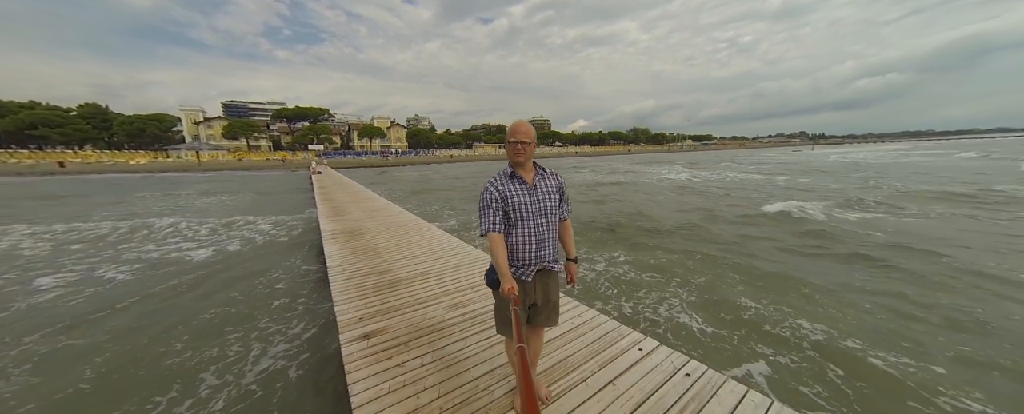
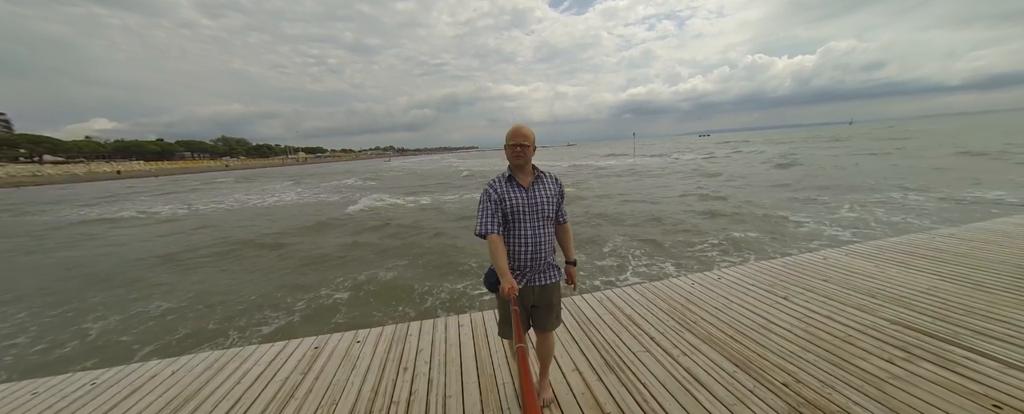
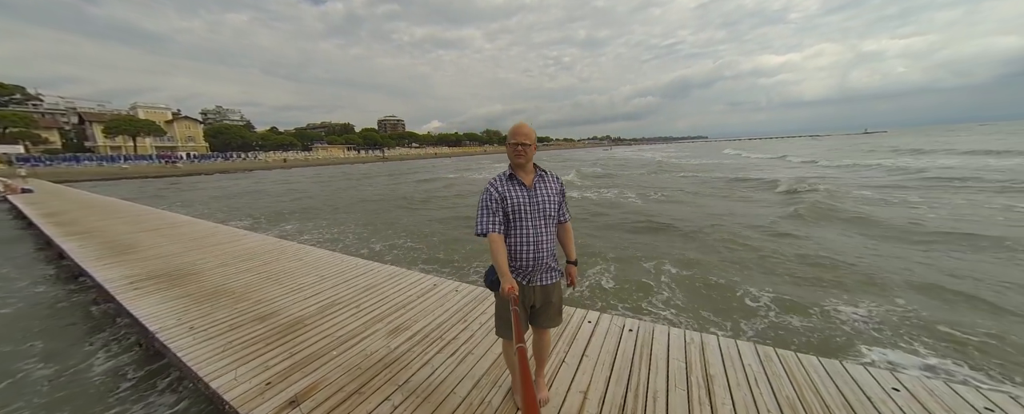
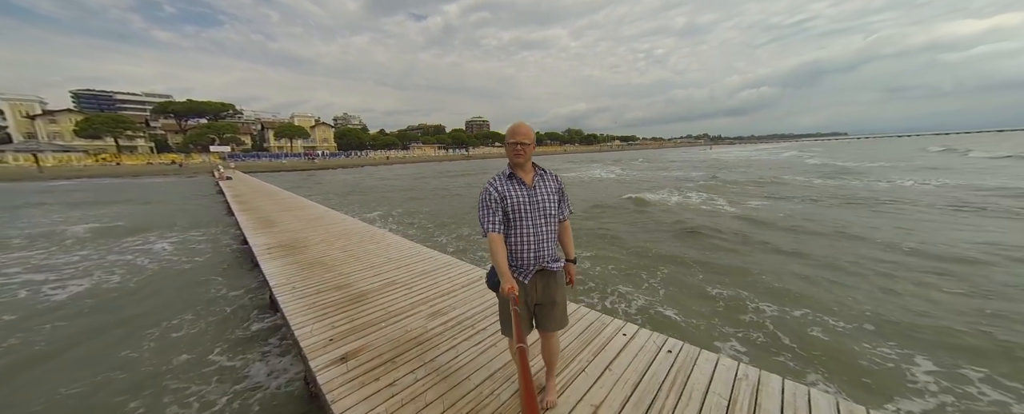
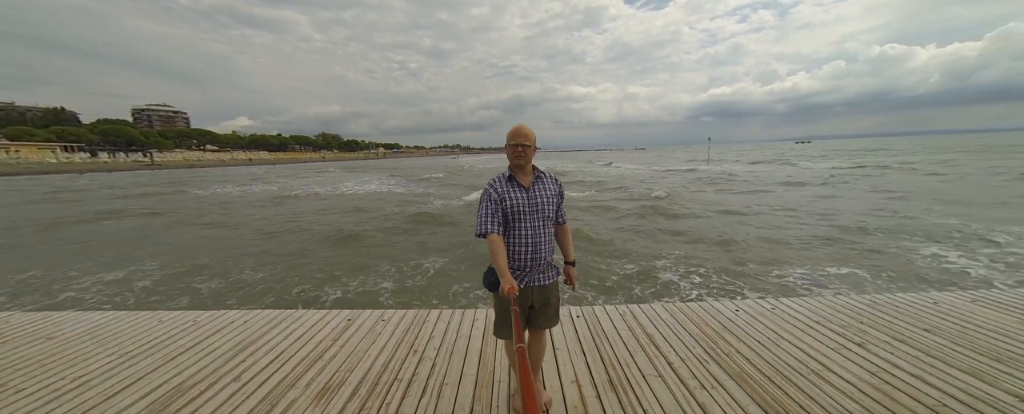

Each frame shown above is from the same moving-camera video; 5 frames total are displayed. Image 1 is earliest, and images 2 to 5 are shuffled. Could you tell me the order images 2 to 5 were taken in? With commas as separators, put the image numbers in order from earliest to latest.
4, 3, 5, 2
